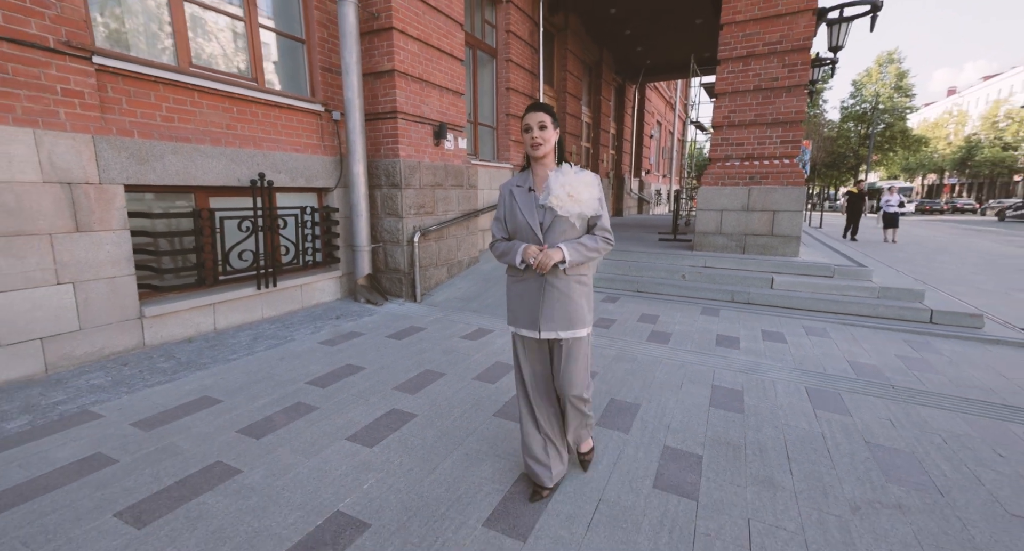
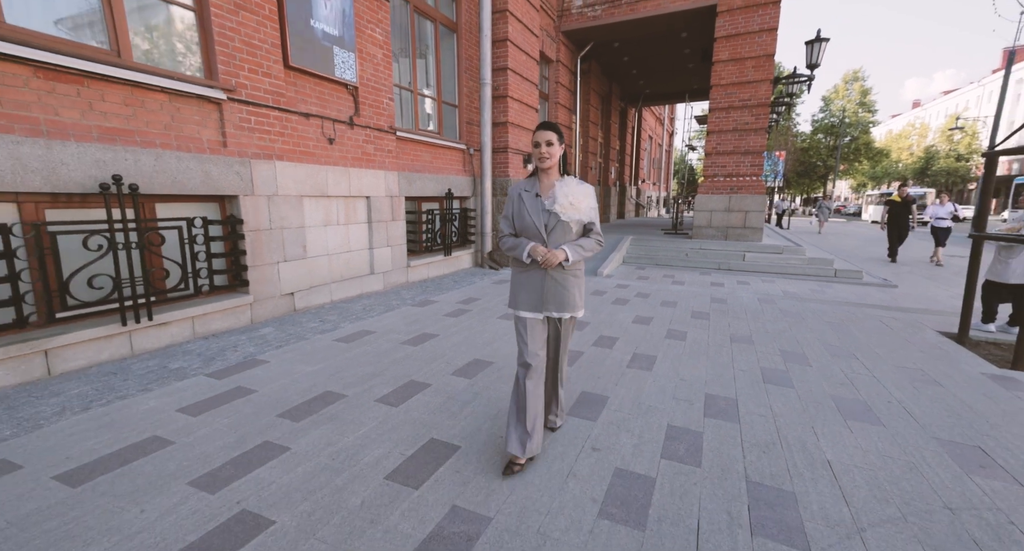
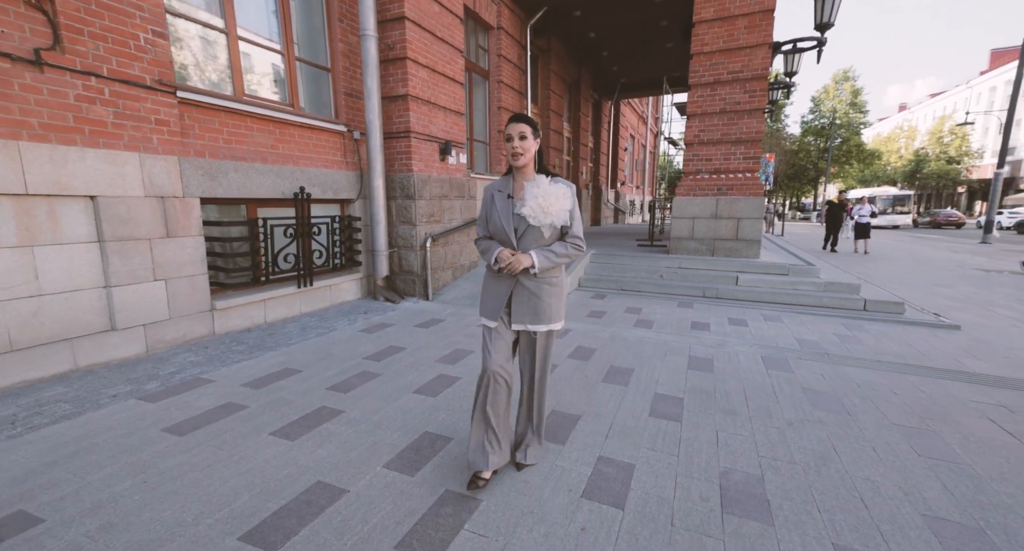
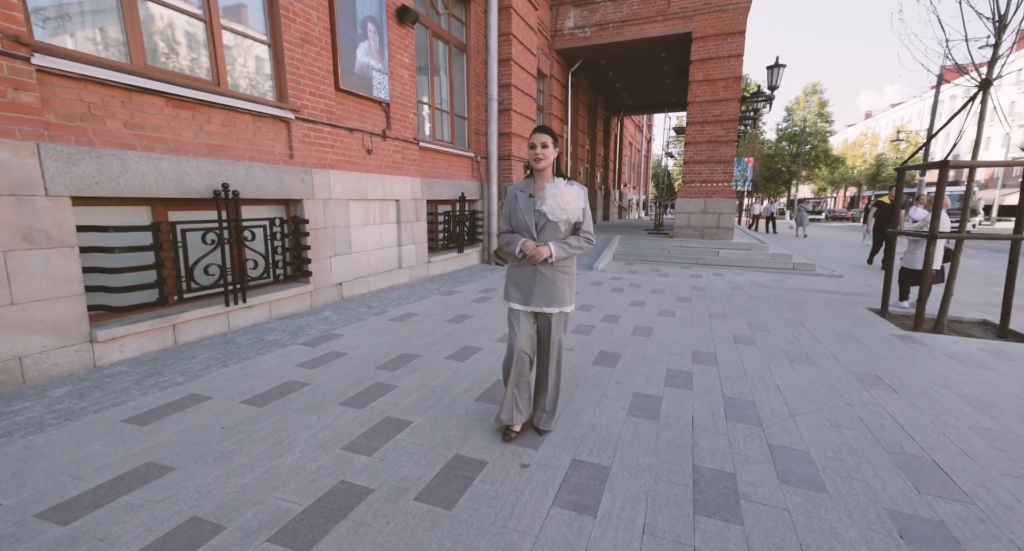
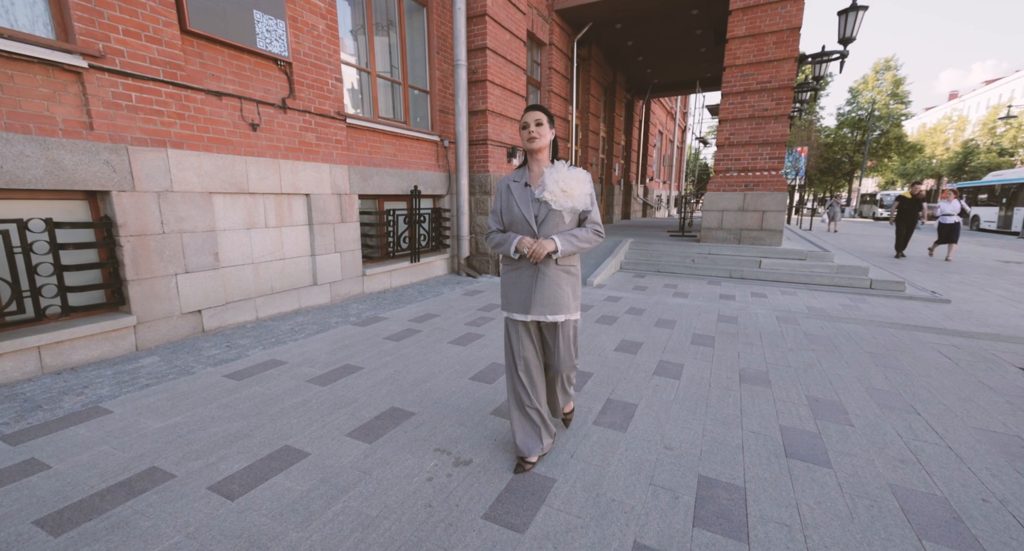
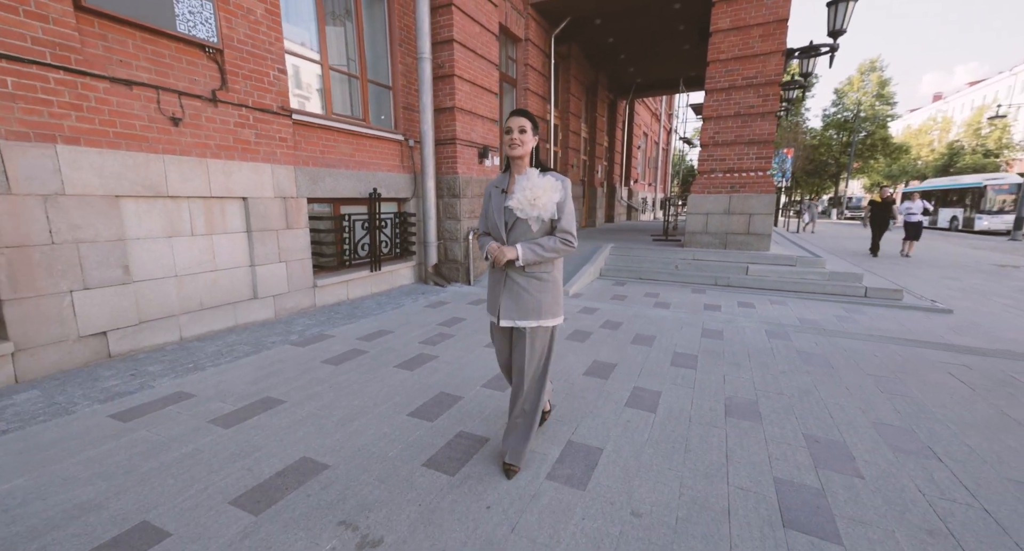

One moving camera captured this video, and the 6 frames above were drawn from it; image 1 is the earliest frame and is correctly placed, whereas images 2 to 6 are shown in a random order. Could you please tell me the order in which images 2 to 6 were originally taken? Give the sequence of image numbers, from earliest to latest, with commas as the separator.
3, 6, 5, 2, 4
